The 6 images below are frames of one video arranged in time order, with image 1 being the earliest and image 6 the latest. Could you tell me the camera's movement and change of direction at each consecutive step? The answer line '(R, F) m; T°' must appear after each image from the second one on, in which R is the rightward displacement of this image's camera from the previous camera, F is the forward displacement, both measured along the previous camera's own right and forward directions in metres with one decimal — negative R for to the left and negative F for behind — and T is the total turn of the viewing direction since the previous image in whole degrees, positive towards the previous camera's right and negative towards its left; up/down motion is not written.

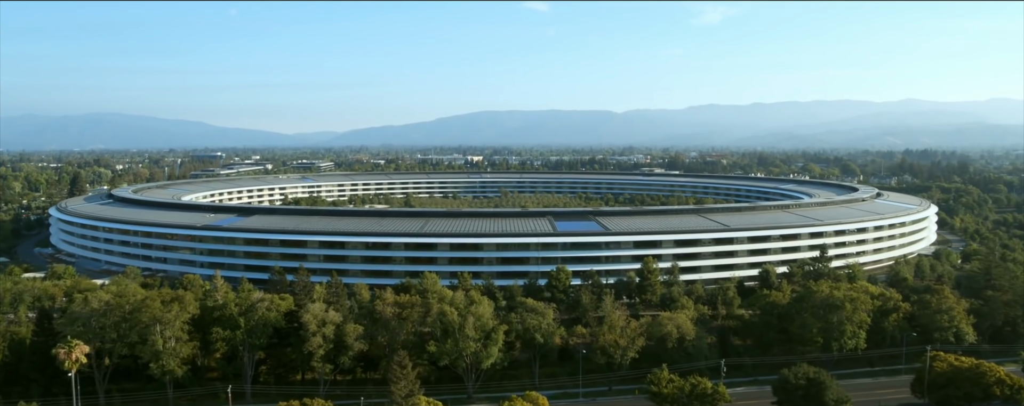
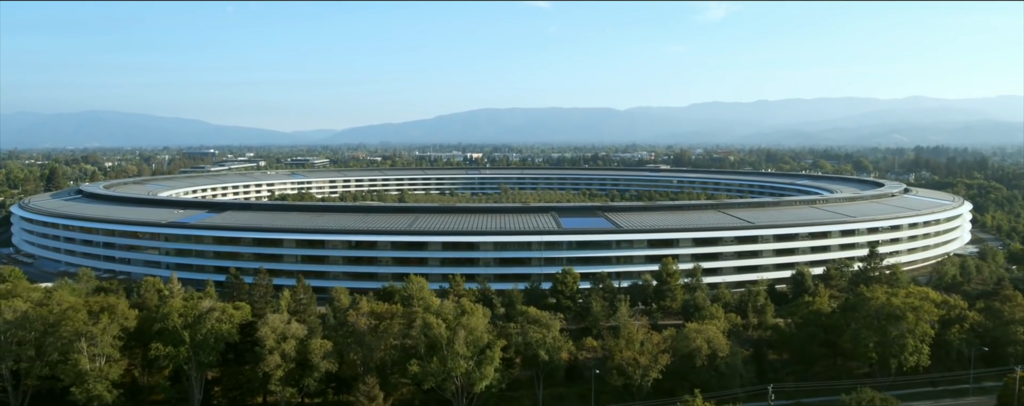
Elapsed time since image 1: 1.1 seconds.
(+0.1, +4.0) m; 0°
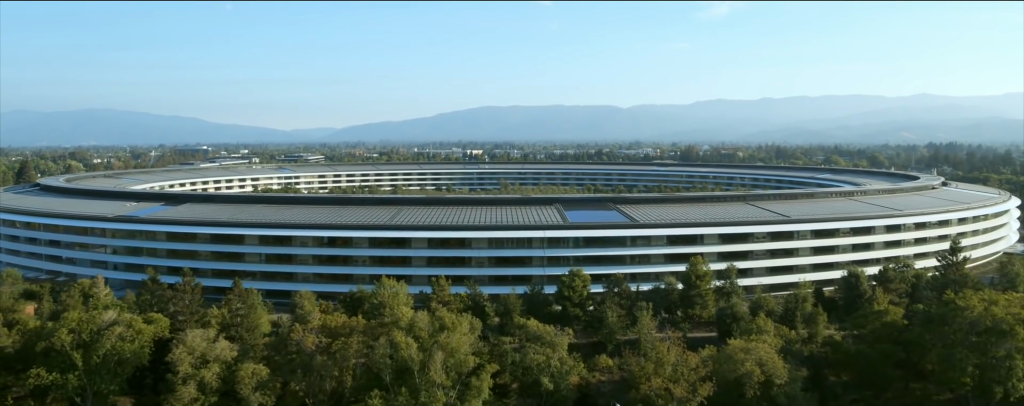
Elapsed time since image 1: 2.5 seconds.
(+0.2, +4.7) m; 0°
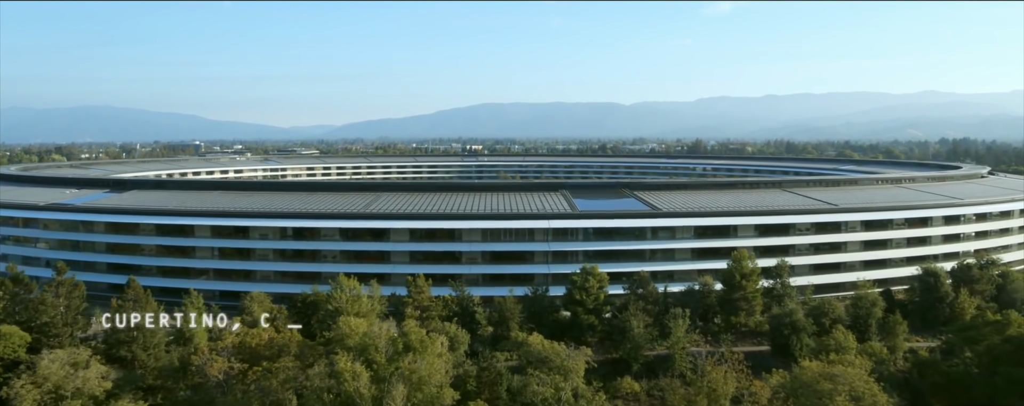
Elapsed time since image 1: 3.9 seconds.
(+0.1, +4.6) m; 0°
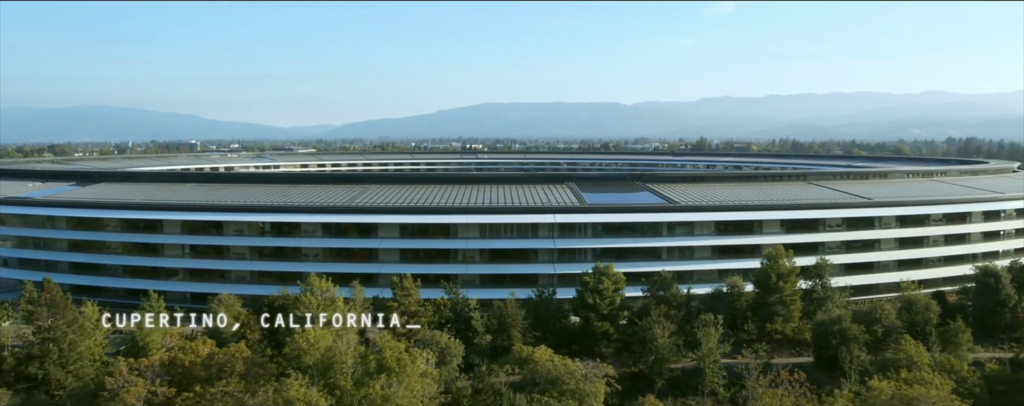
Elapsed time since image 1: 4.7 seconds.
(0.0, +2.4) m; 0°
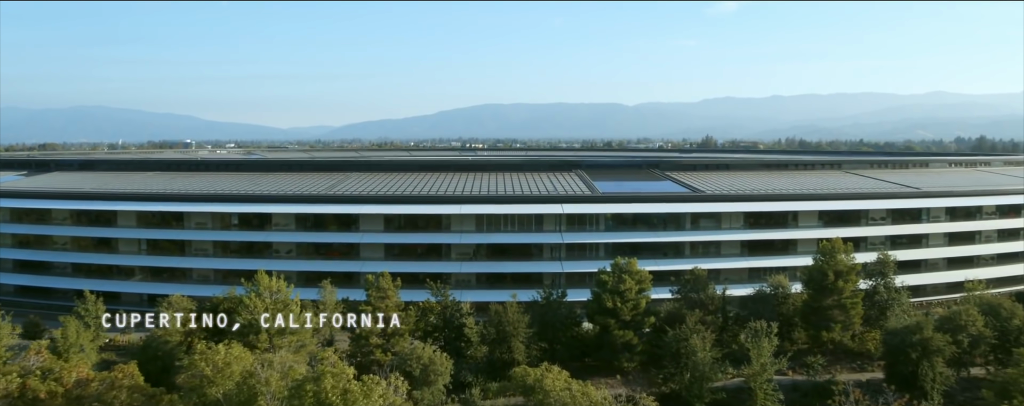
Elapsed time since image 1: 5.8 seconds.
(0.0, +2.7) m; 0°
